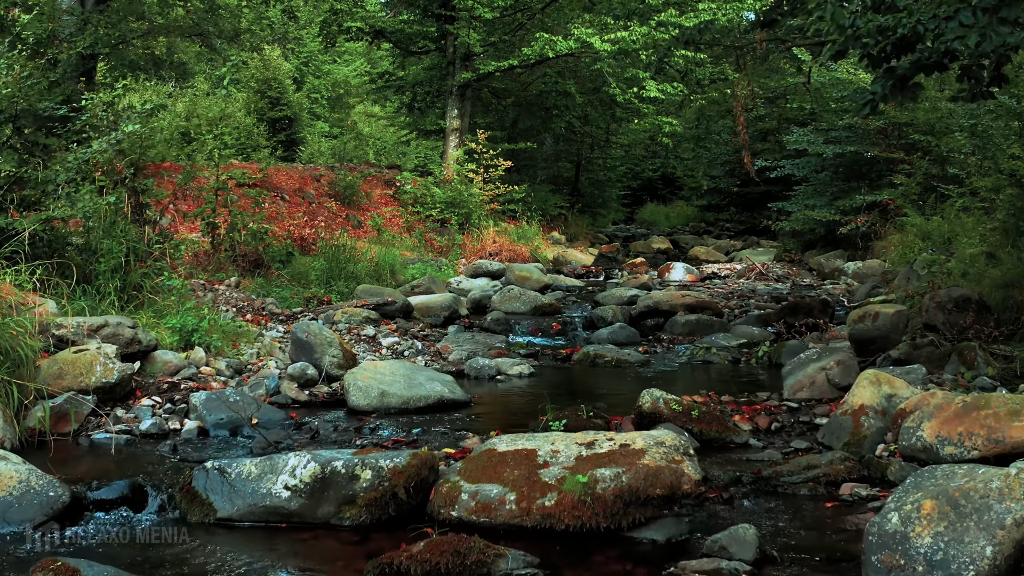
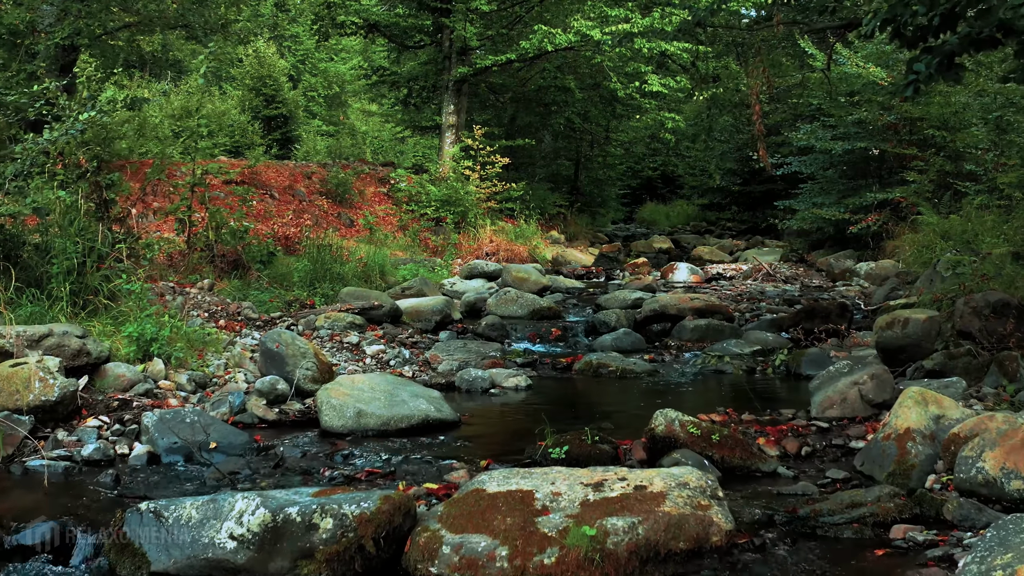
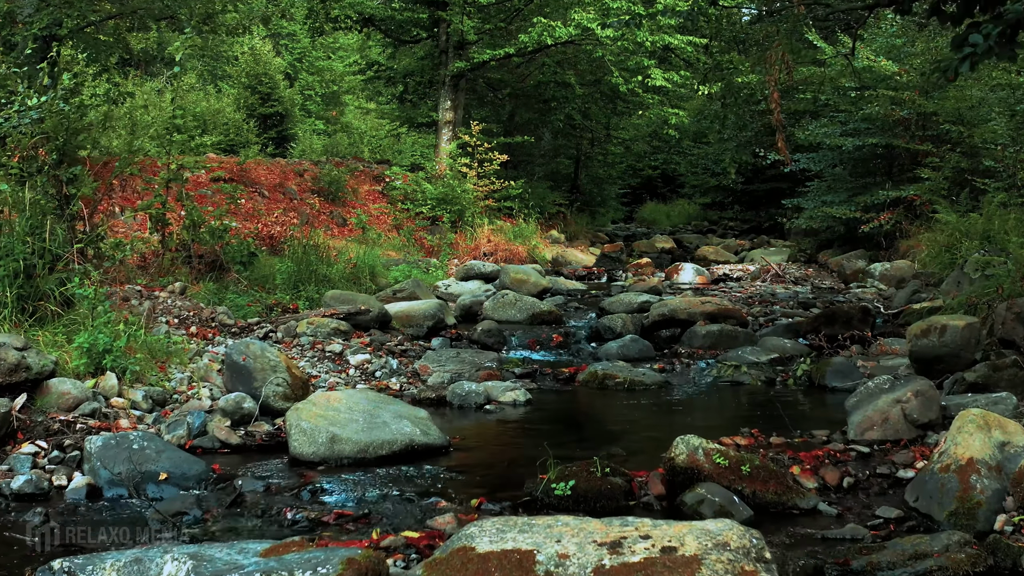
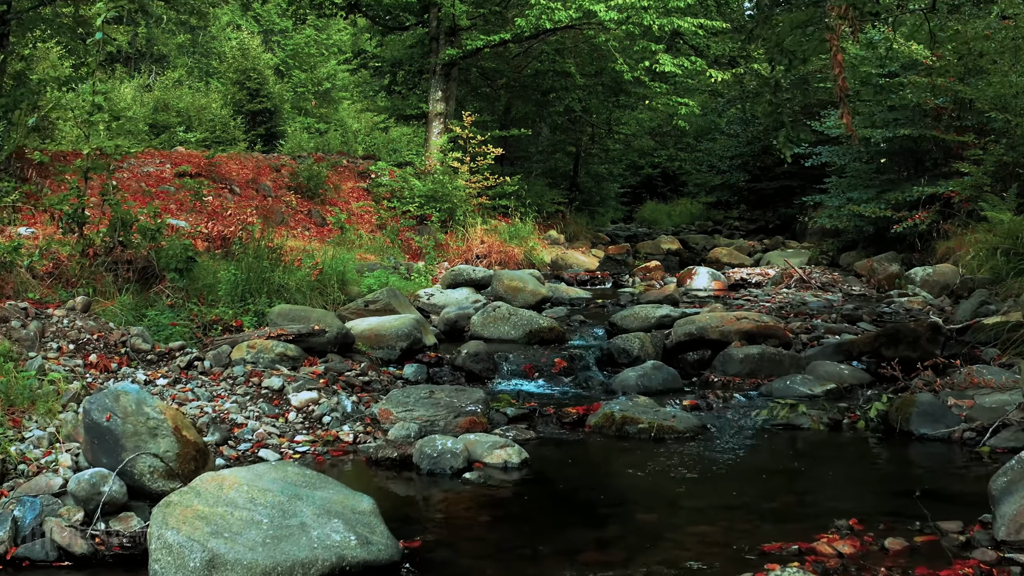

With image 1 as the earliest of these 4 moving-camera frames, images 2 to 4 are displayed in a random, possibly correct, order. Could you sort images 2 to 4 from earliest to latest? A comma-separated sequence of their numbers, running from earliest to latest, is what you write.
2, 3, 4
